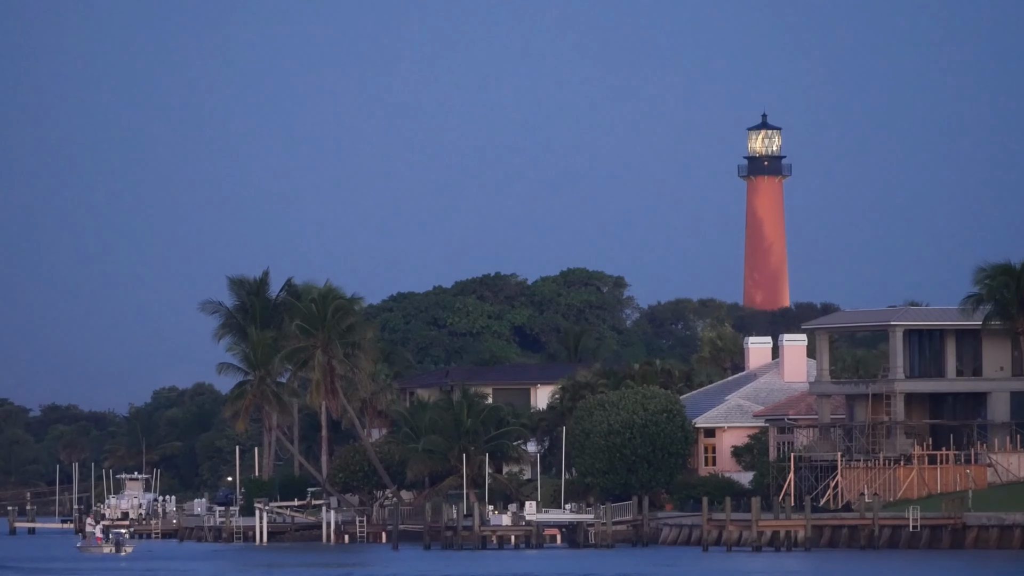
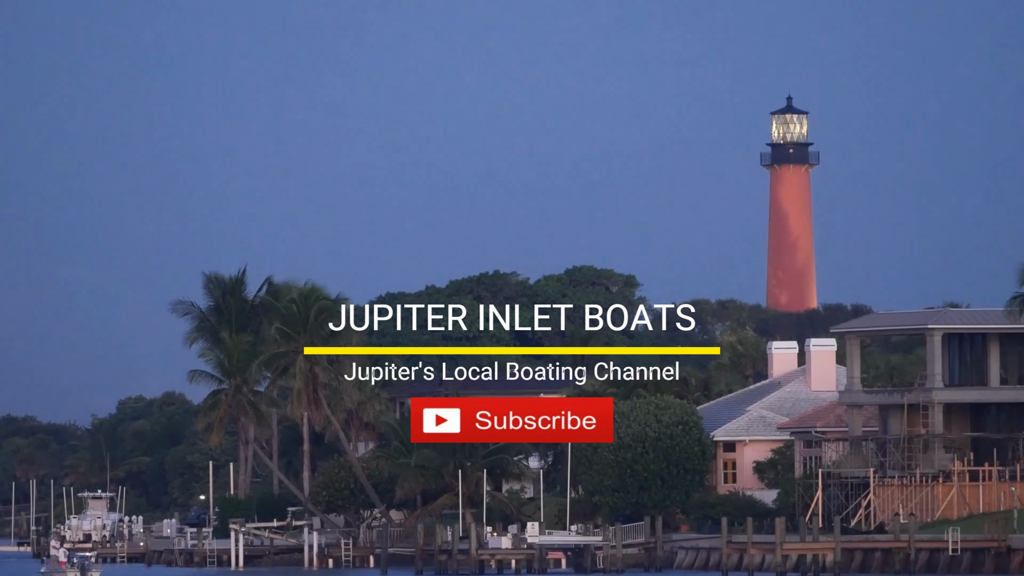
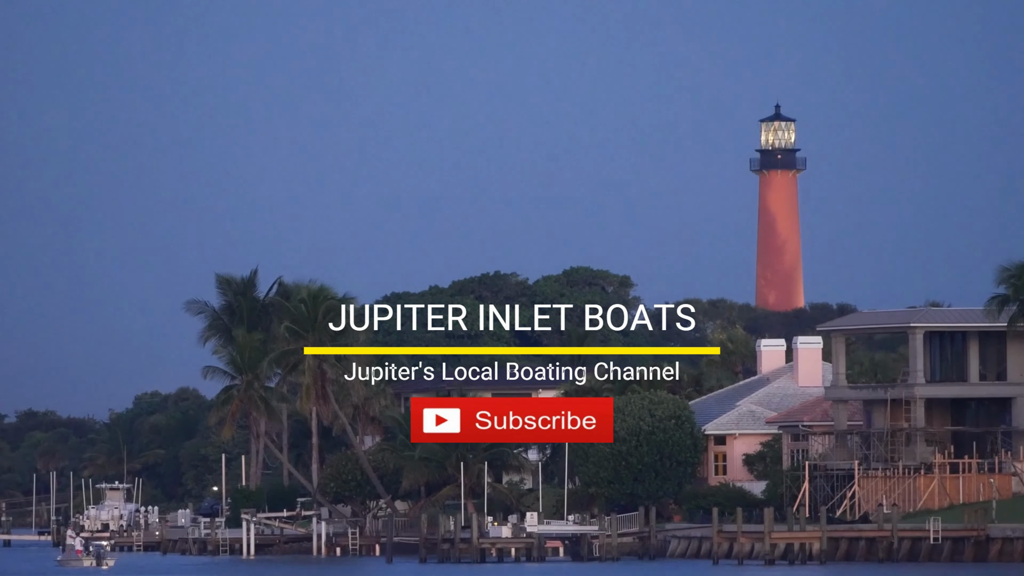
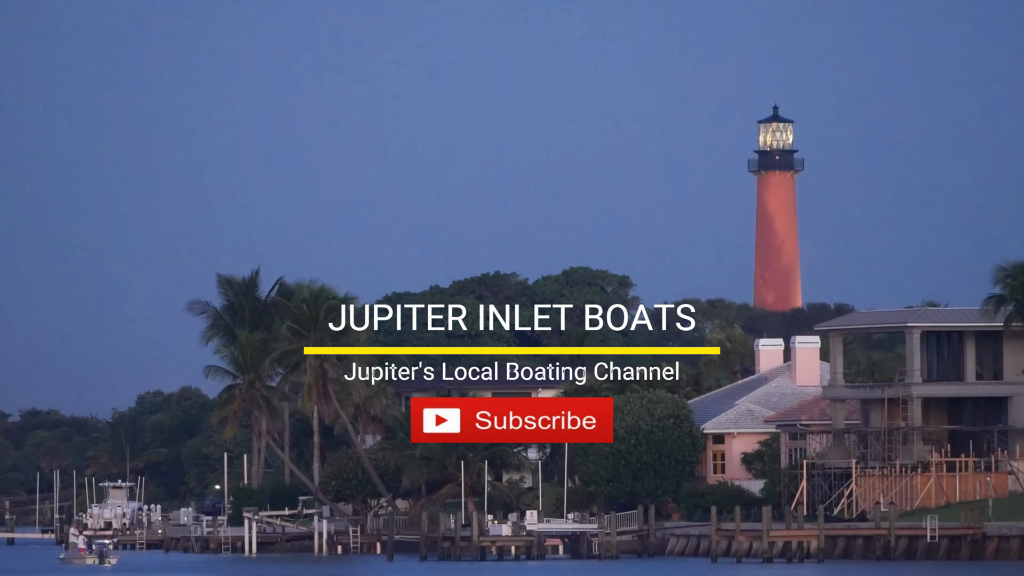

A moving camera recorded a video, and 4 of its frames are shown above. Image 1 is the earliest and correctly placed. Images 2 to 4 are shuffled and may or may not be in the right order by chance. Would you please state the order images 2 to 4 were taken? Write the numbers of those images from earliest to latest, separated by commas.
4, 3, 2
